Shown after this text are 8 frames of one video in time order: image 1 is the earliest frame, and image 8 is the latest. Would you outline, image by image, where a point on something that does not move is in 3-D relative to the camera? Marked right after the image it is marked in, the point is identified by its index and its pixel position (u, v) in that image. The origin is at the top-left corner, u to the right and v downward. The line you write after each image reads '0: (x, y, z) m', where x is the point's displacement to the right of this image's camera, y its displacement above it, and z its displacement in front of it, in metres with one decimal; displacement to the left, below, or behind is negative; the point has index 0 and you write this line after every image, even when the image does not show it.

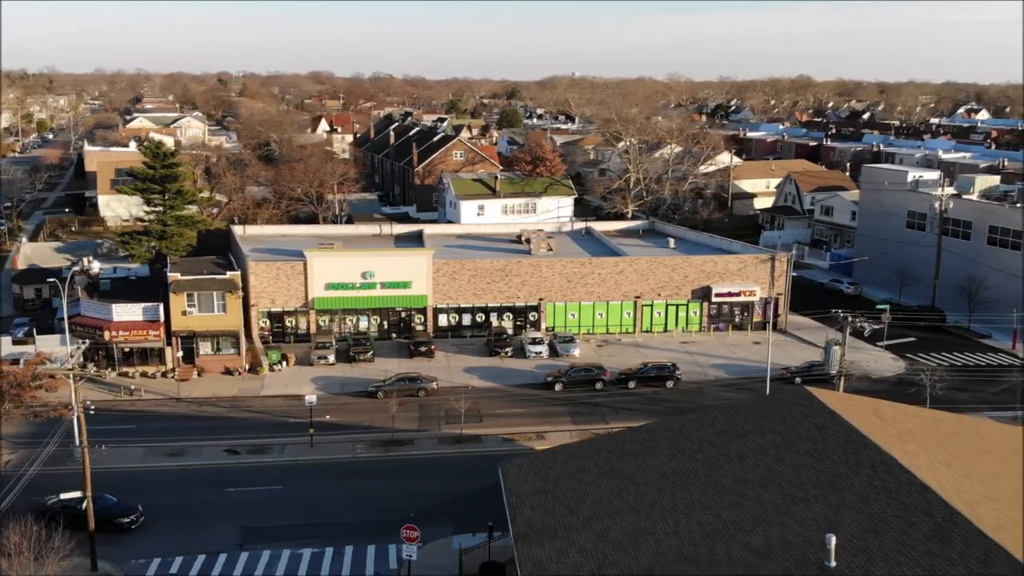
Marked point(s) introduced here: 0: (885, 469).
0: (+6.4, -3.1, +15.8) m
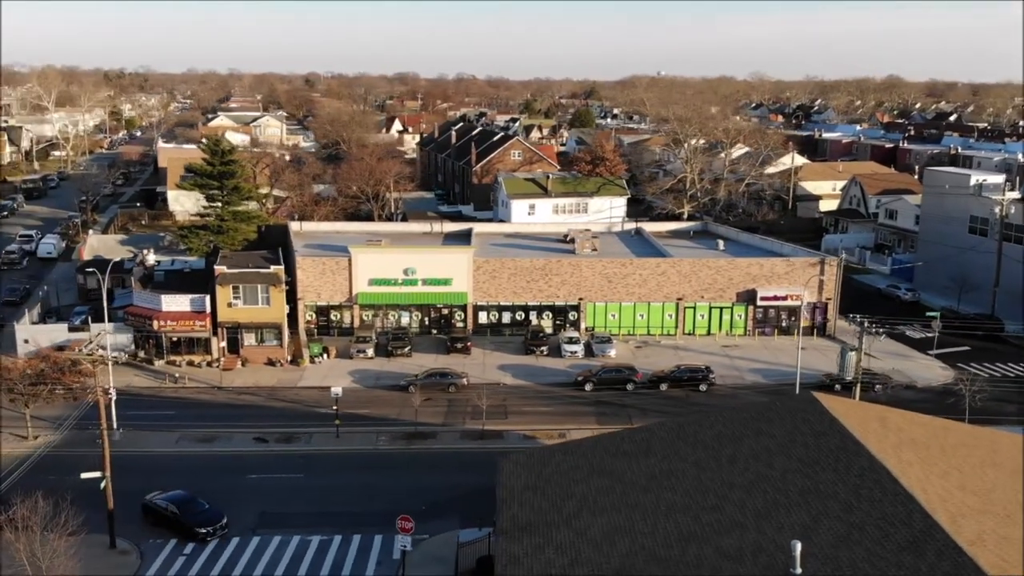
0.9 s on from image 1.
0: (+6.0, -3.2, +15.4) m
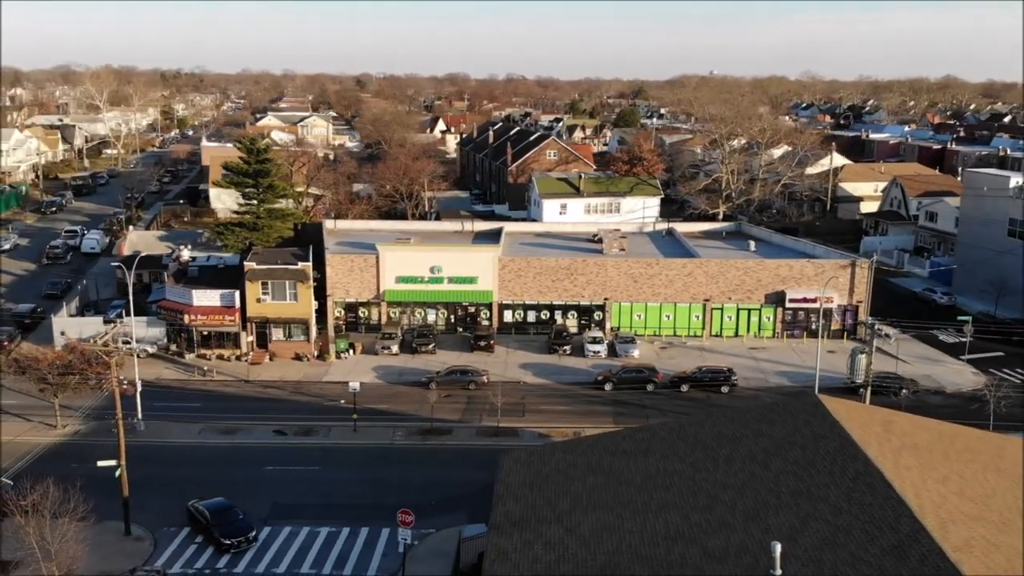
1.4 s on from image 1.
0: (+5.8, -3.2, +15.2) m
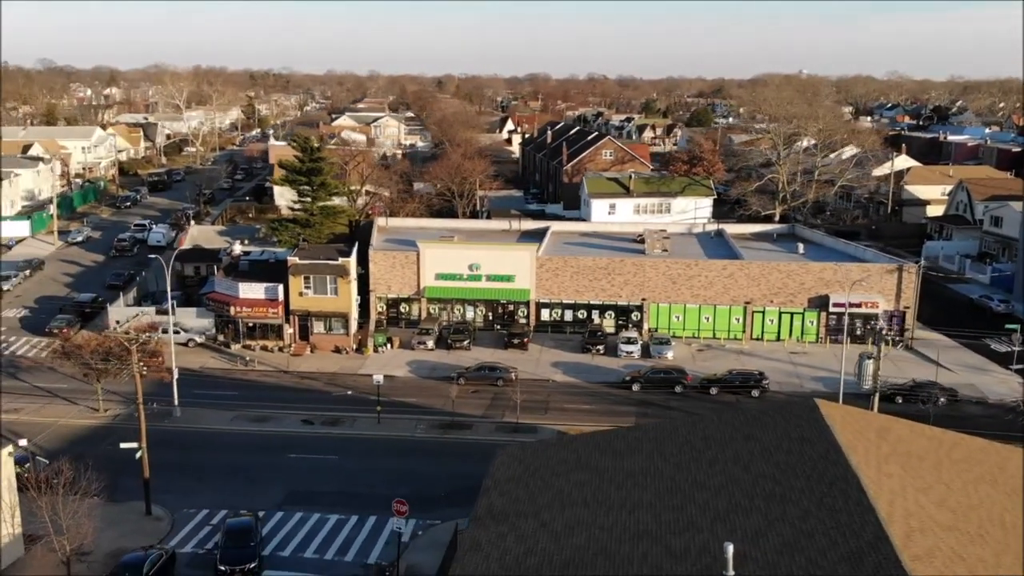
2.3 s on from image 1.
0: (+5.3, -3.2, +15.0) m
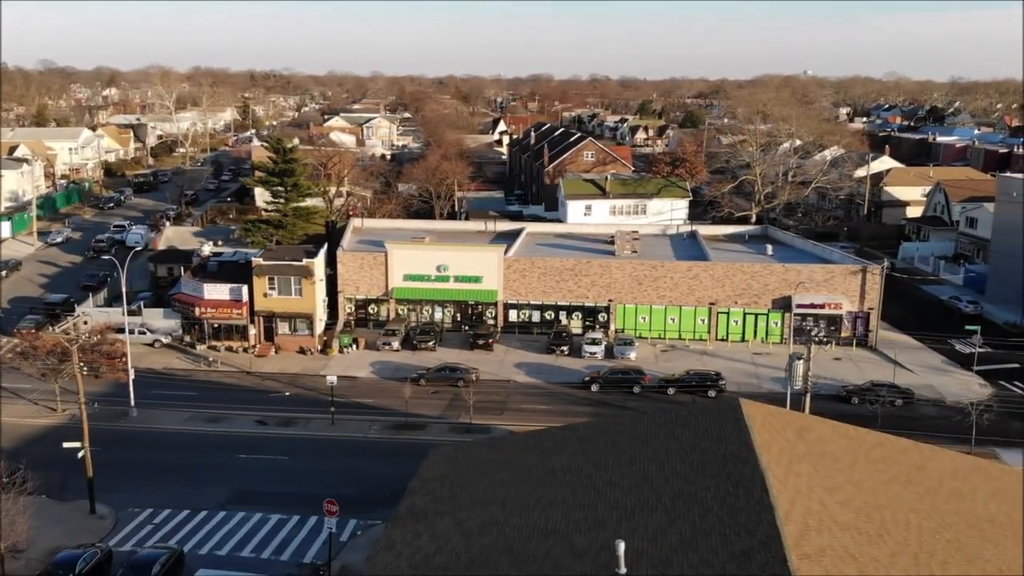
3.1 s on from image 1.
0: (+3.8, -3.2, +15.1) m
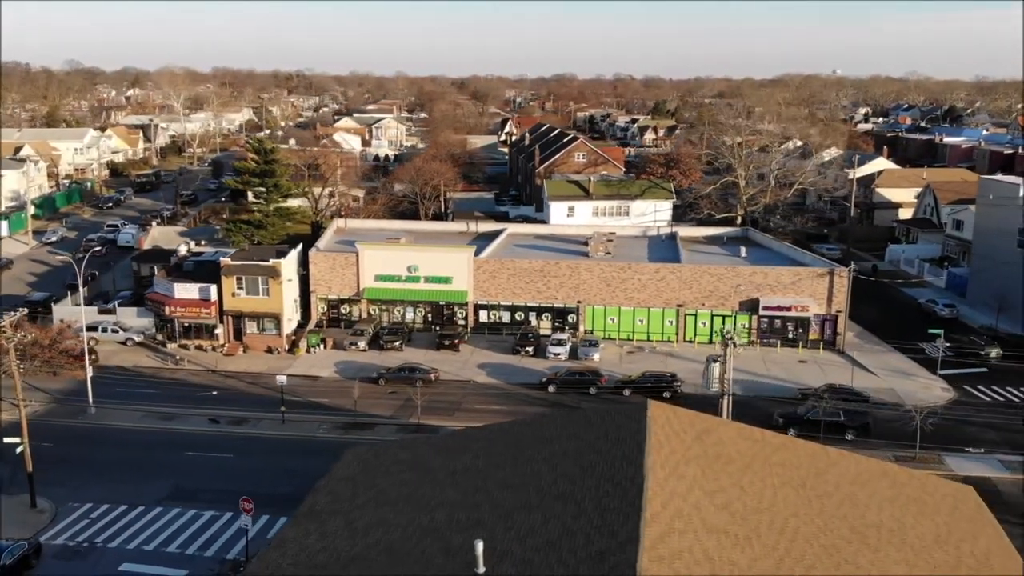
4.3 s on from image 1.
0: (+1.9, -3.3, +15.3) m
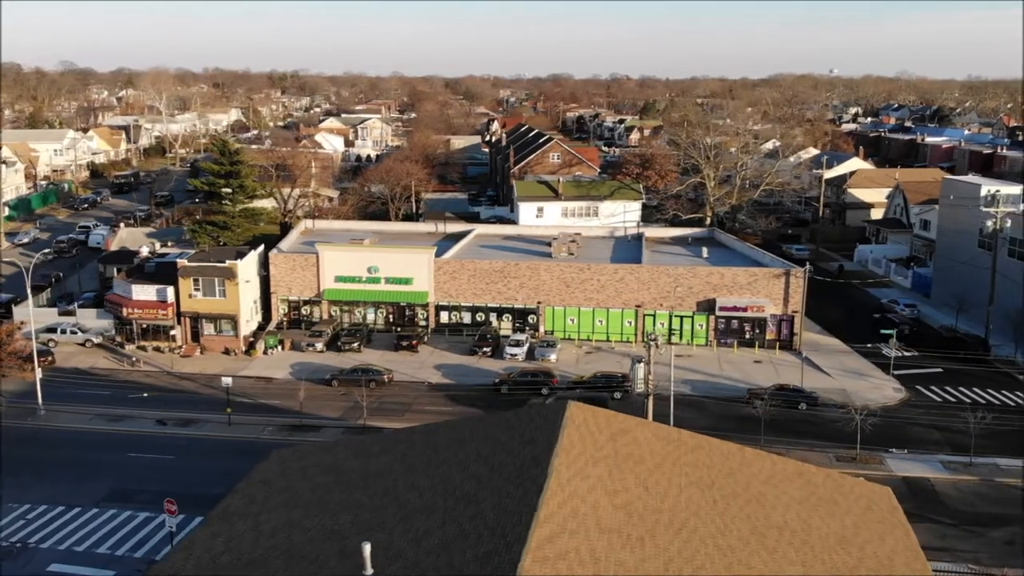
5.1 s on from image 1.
0: (+0.2, -3.3, +15.3) m
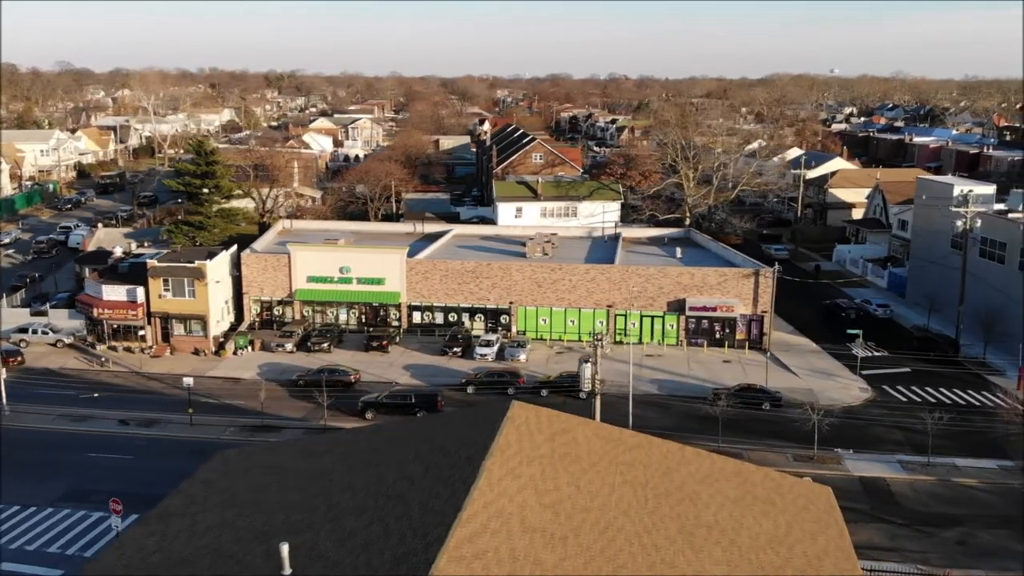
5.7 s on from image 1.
0: (-1.0, -3.3, +15.4) m
